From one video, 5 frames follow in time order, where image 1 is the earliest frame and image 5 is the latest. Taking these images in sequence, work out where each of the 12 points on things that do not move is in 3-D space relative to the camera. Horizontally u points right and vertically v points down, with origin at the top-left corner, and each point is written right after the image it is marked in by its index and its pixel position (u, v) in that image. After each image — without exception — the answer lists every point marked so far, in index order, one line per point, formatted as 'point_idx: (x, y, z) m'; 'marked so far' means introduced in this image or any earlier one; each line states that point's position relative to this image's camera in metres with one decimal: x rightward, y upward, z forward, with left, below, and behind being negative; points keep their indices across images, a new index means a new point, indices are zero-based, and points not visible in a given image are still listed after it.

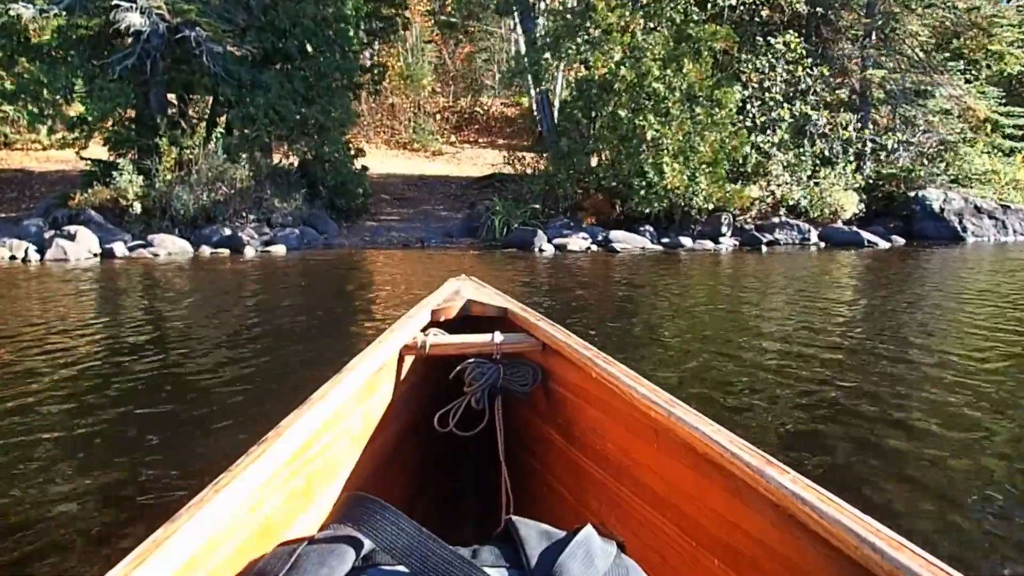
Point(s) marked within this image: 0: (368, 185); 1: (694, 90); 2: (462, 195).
0: (-2.7, +1.9, +16.1) m
1: (+2.7, +2.9, +12.4) m
2: (-1.1, +2.0, +18.2) m
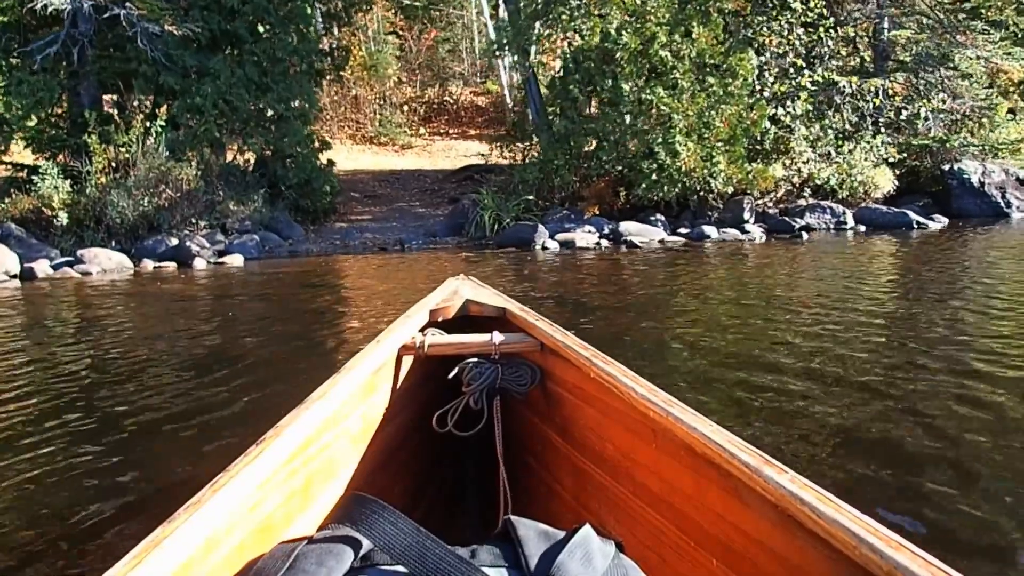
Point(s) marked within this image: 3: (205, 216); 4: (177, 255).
0: (-3.0, +1.8, +14.4) m
1: (+2.5, +3.0, +11.0) m
2: (-1.4, +1.9, +16.6) m
3: (-4.7, +1.1, +12.8) m
4: (-4.6, +0.4, +11.6) m
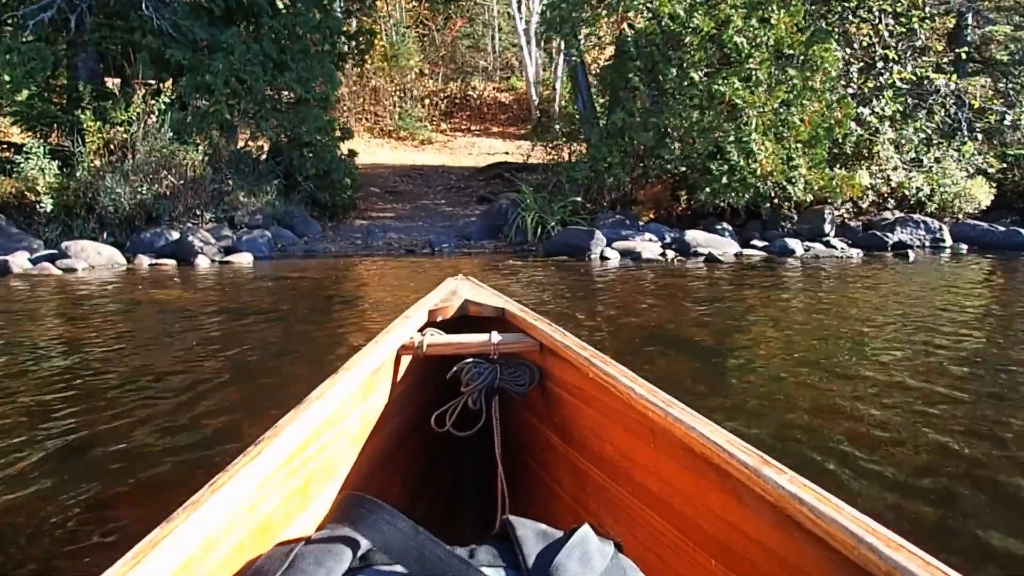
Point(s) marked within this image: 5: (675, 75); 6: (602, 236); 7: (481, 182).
0: (-2.4, +1.7, +13.1) m
1: (+3.1, +2.8, +9.7) m
2: (-0.8, +1.8, +15.3) m
3: (-4.1, +1.1, +11.6) m
4: (-4.1, +0.4, +10.4) m
5: (+1.9, +2.5, +9.8) m
6: (+1.0, +0.6, +9.6) m
7: (-0.6, +2.0, +15.7) m
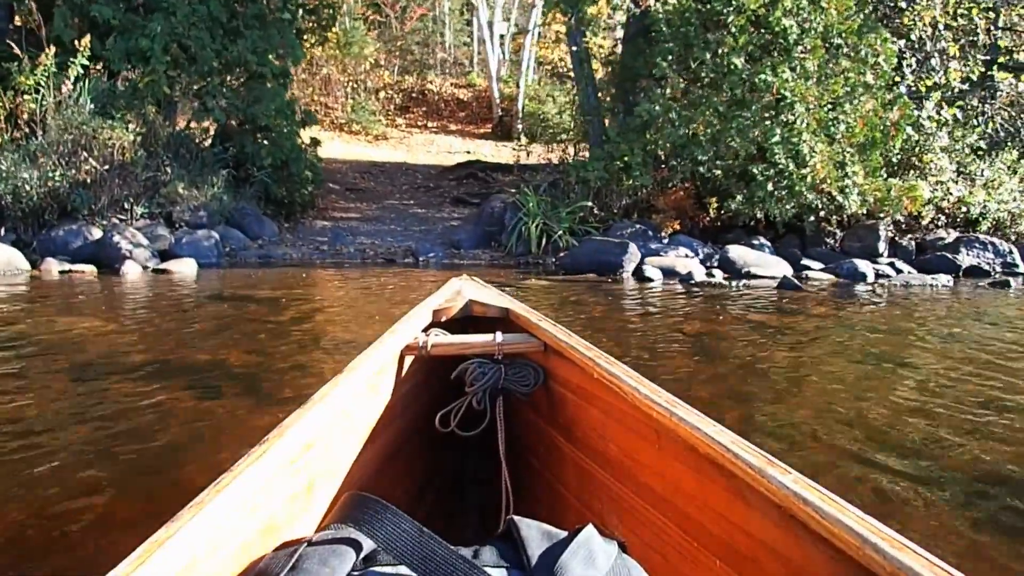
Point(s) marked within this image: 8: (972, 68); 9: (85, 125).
0: (-2.6, +1.6, +11.4) m
1: (+3.1, +2.5, +8.3) m
2: (-1.2, +1.6, +13.7) m
3: (-4.2, +1.0, +9.7) m
4: (-4.1, +0.4, +8.5) m
5: (+1.9, +2.2, +8.4) m
6: (+1.0, +0.4, +8.1) m
7: (-1.0, +1.8, +14.0) m
8: (+4.8, +2.3, +8.9) m
9: (-4.7, +1.8, +9.3) m
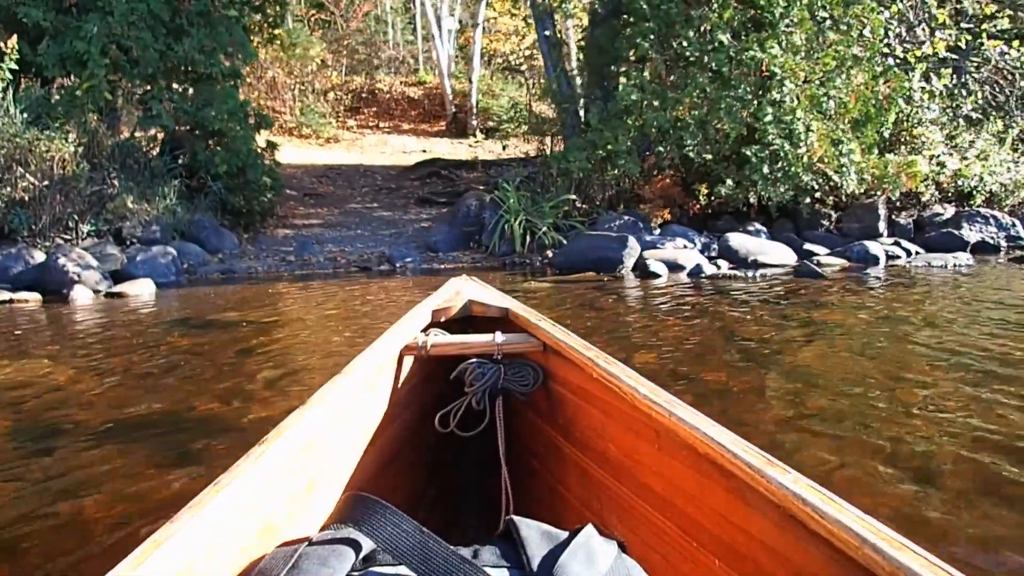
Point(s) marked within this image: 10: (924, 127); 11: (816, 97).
0: (-3.0, +1.4, +10.7) m
1: (+2.8, +2.6, +8.0) m
2: (-1.8, +1.5, +13.1) m
3: (-4.5, +0.7, +8.9) m
4: (-4.3, +0.1, +7.8) m
5: (+1.6, +2.3, +7.9) m
6: (+0.9, +0.4, +7.7) m
7: (-1.5, +1.7, +13.5) m
8: (+4.4, +2.5, +8.7) m
9: (-5.0, +1.5, +8.5) m
10: (+4.1, +1.6, +8.5) m
11: (+2.8, +1.8, +8.0) m
